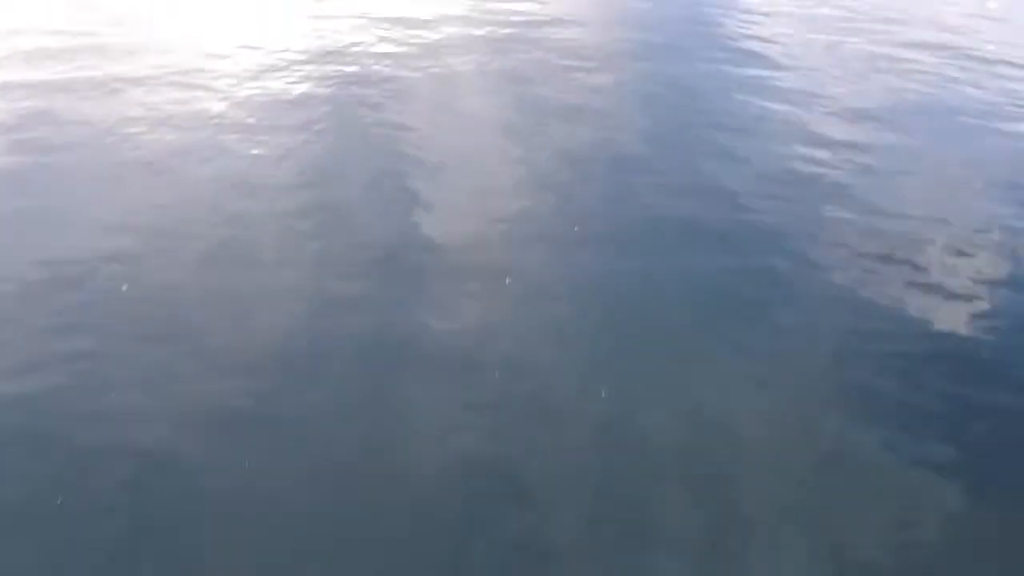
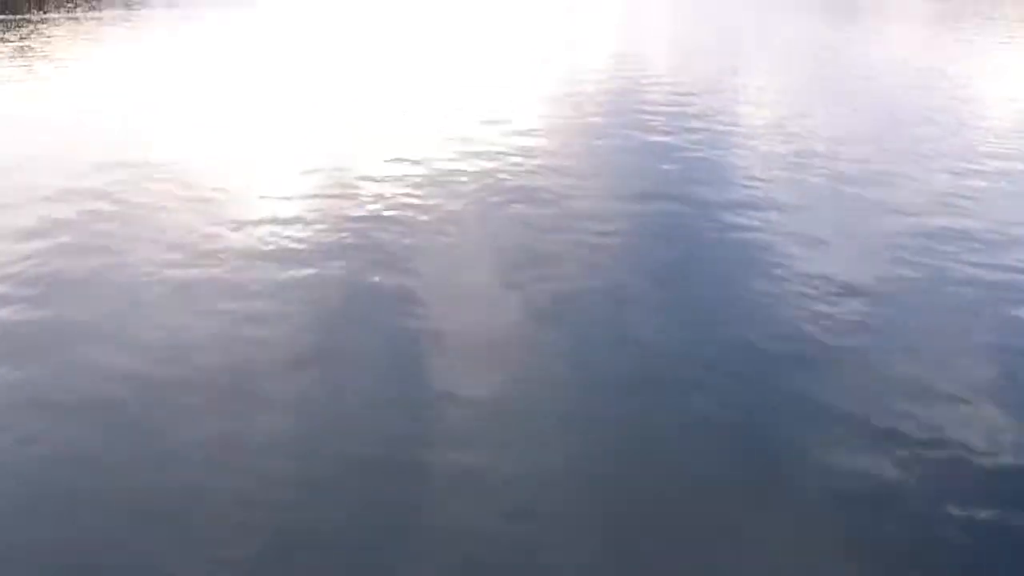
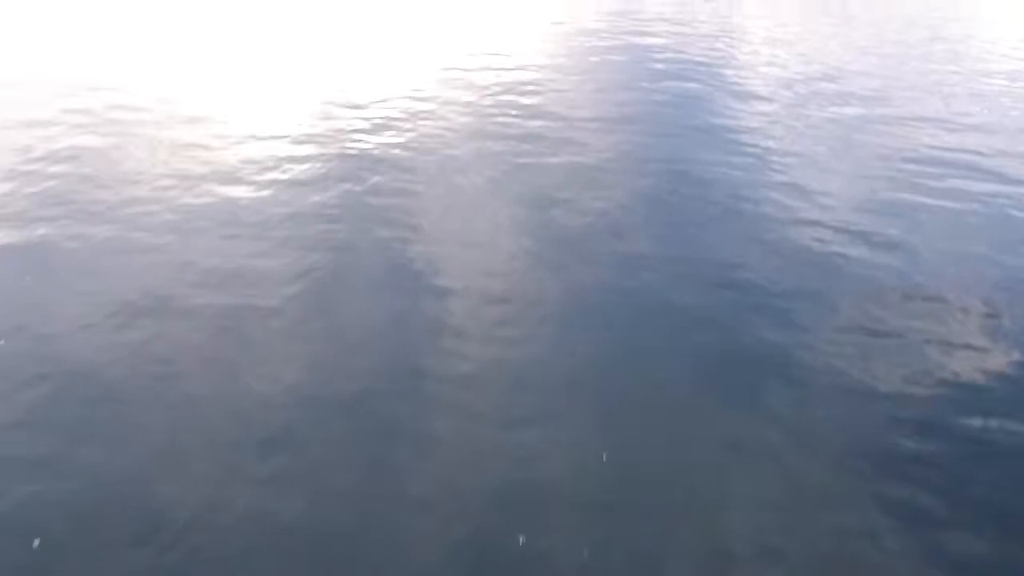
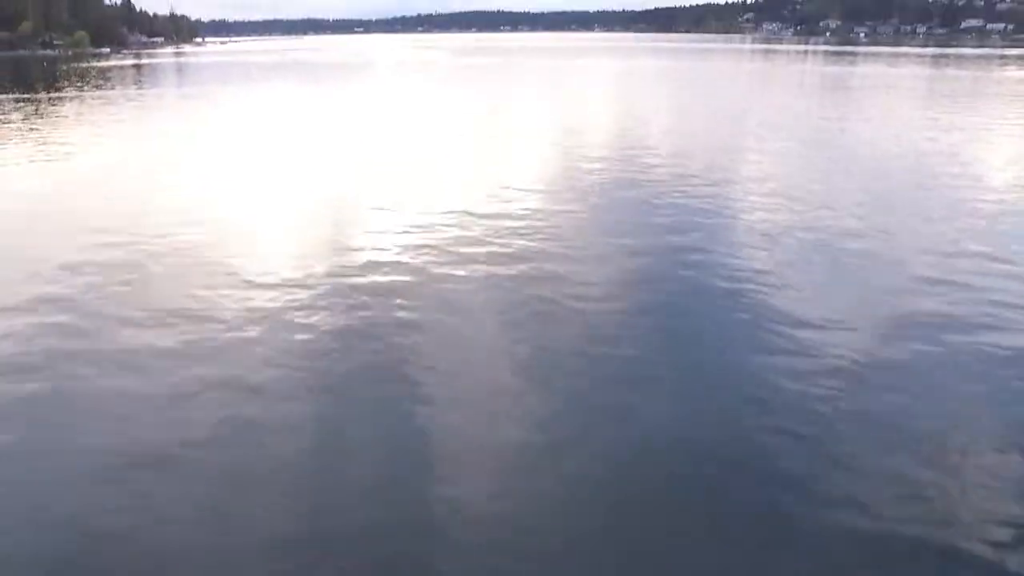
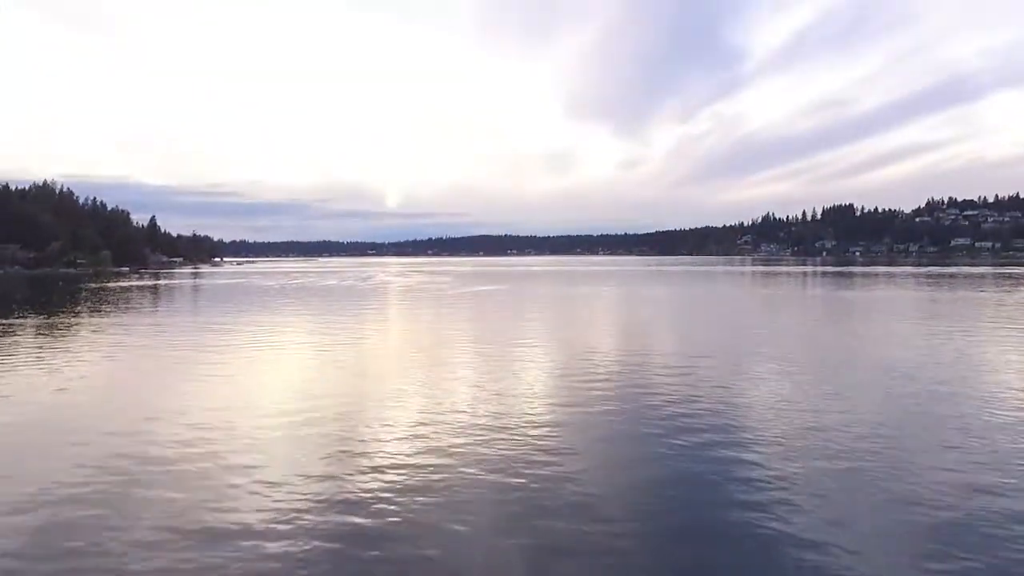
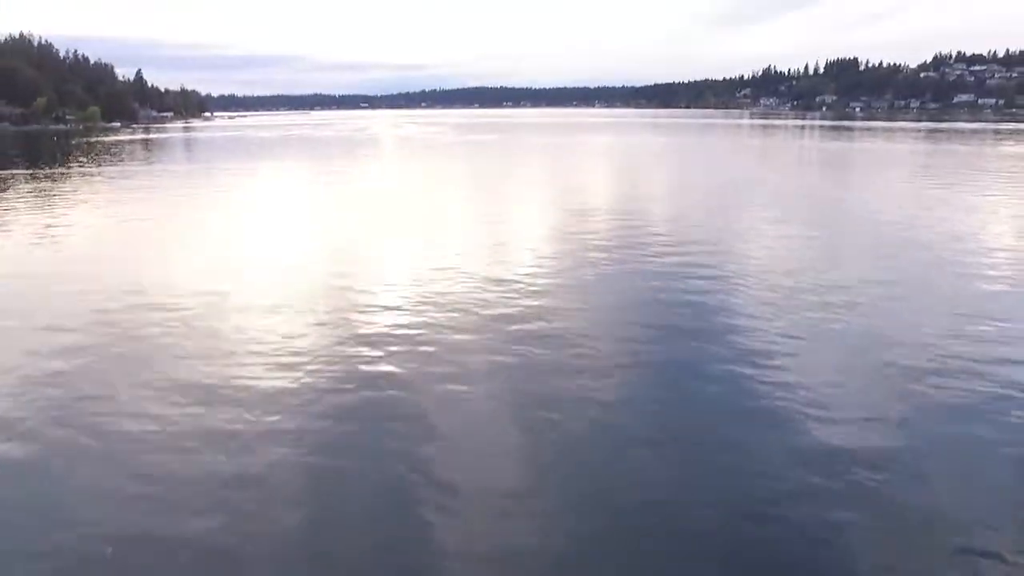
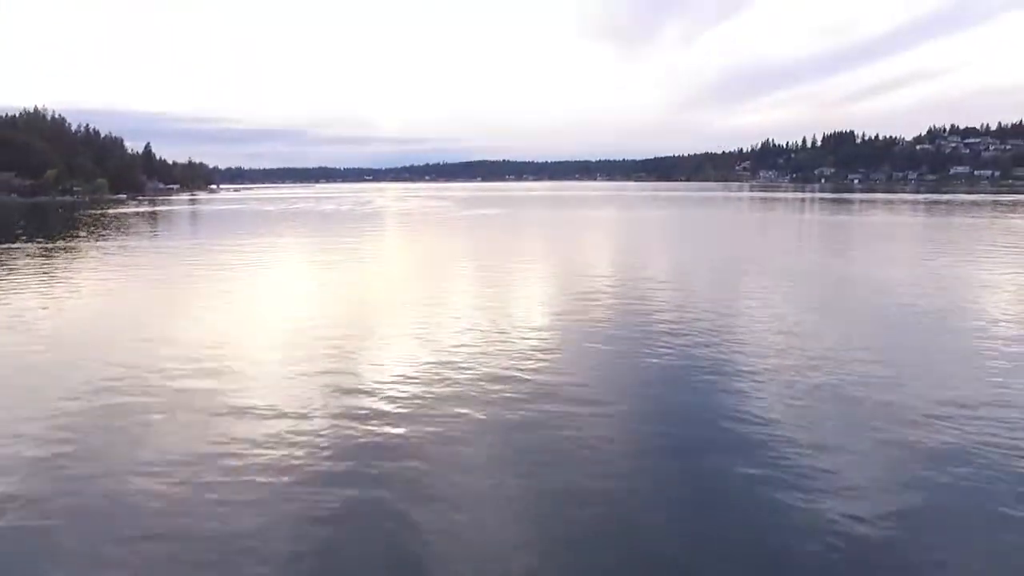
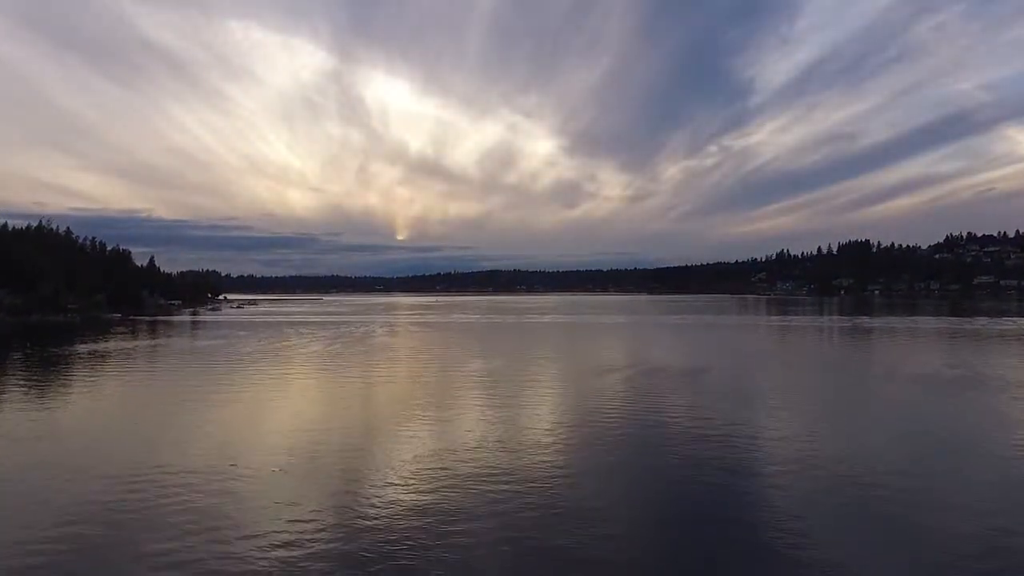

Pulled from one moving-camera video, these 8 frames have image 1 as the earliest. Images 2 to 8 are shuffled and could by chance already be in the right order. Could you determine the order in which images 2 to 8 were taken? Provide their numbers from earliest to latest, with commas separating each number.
3, 2, 4, 6, 7, 5, 8
